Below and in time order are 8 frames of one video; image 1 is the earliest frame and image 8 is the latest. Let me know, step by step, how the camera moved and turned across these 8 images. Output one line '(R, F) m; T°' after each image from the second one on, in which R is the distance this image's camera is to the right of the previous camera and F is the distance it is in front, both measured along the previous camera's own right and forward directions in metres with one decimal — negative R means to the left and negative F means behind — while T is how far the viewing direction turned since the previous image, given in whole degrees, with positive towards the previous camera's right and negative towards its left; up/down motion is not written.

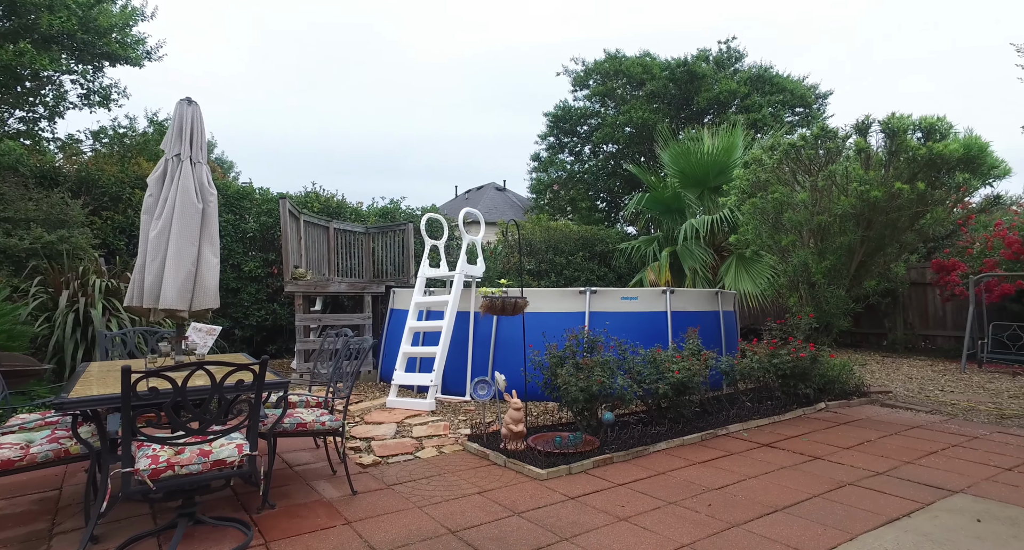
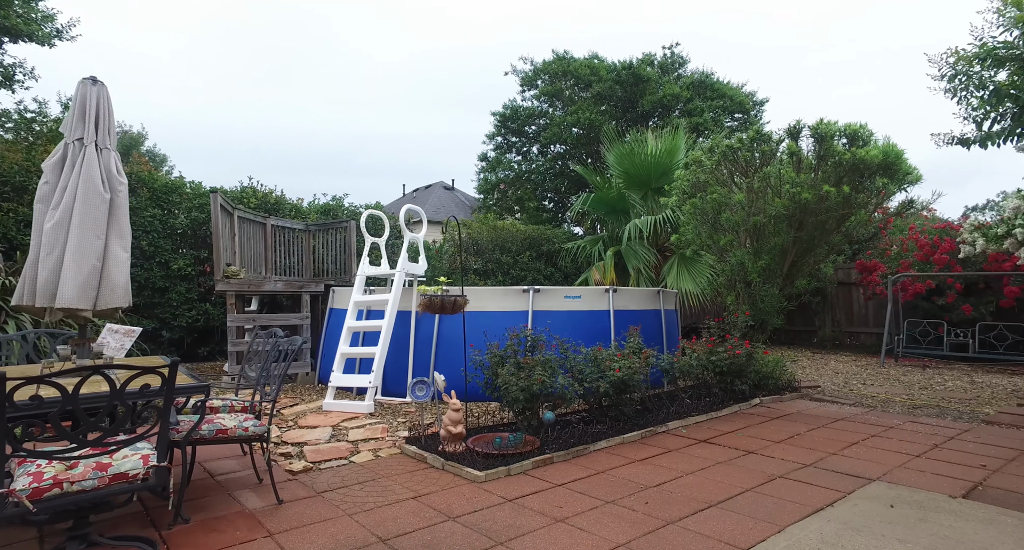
(+0.1, +0.1) m; +5°
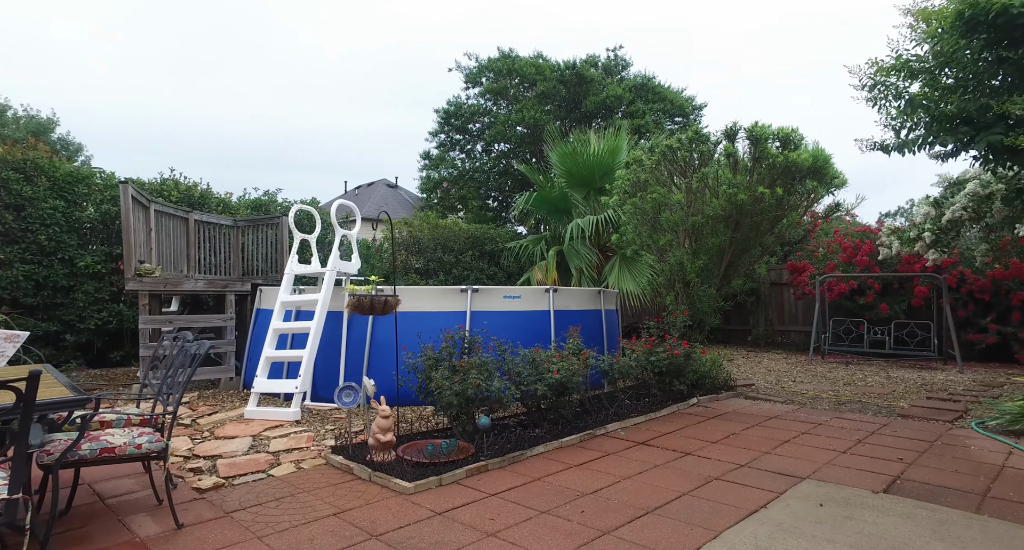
(+0.1, +0.2) m; +5°
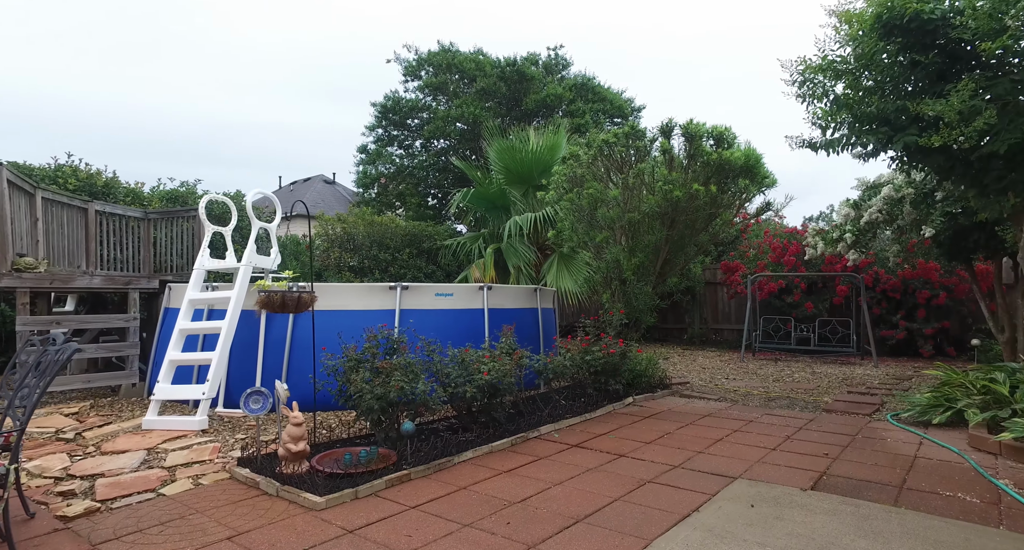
(+0.1, +0.2) m; +5°
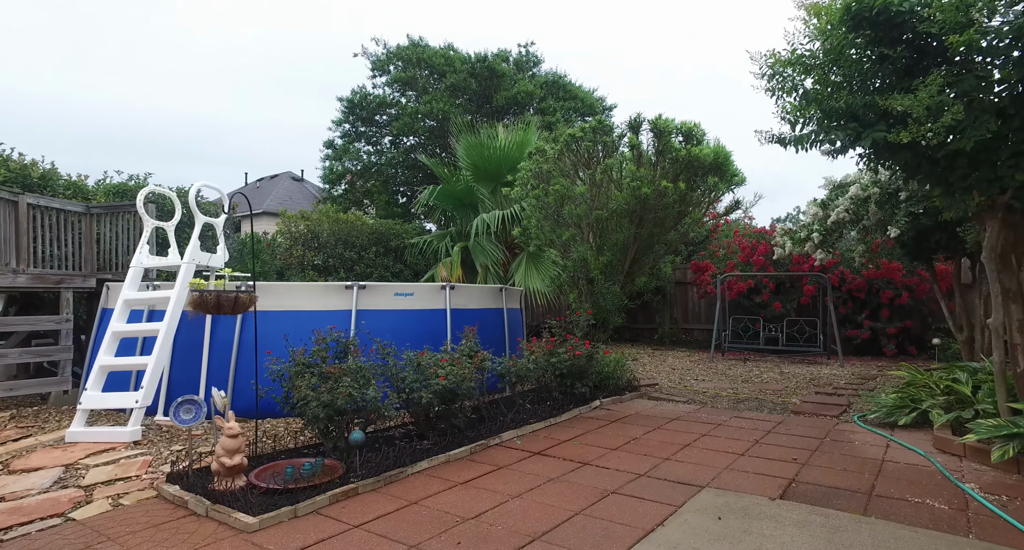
(+0.1, +0.2) m; +2°
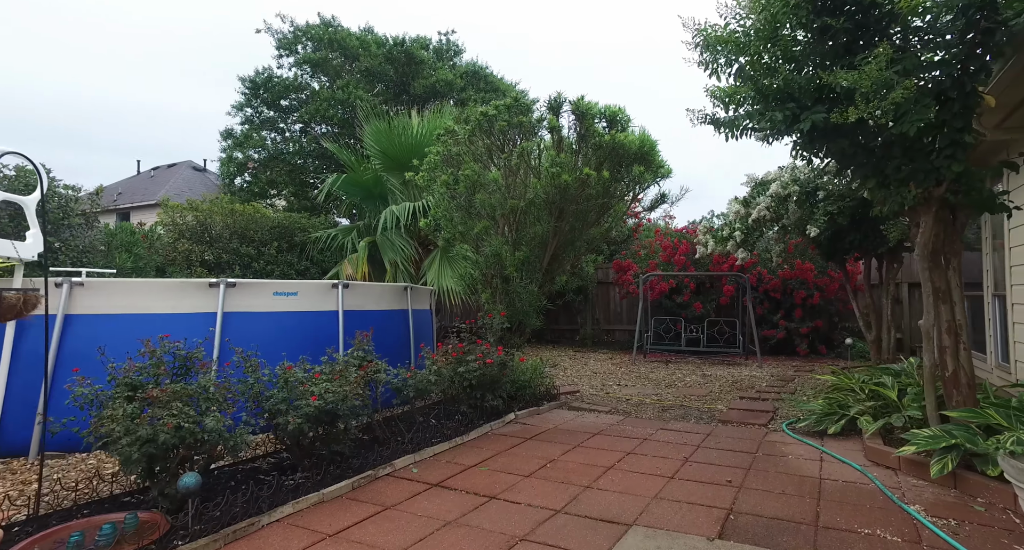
(+0.2, +0.7) m; +7°
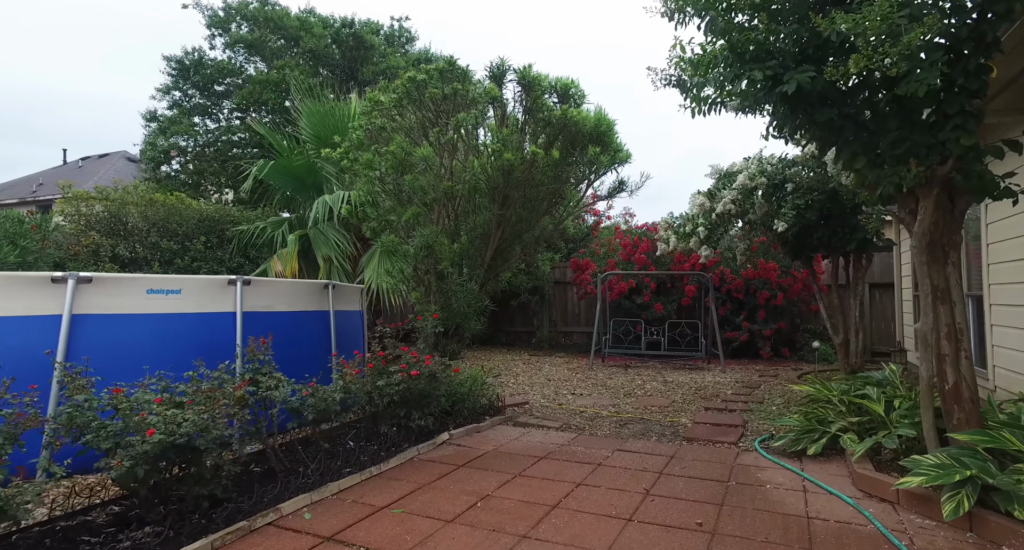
(+0.2, +0.8) m; +4°
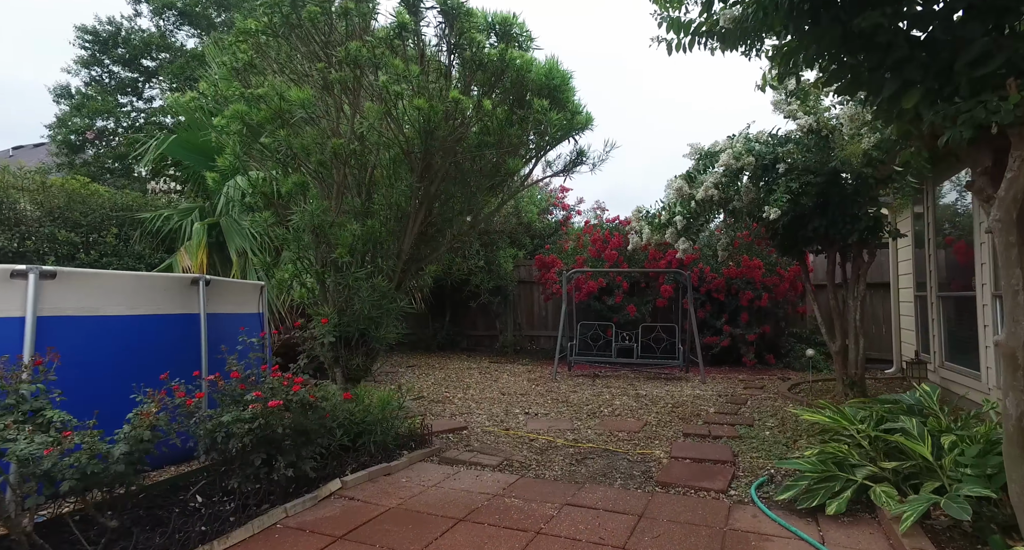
(+0.4, +1.2) m; +2°
